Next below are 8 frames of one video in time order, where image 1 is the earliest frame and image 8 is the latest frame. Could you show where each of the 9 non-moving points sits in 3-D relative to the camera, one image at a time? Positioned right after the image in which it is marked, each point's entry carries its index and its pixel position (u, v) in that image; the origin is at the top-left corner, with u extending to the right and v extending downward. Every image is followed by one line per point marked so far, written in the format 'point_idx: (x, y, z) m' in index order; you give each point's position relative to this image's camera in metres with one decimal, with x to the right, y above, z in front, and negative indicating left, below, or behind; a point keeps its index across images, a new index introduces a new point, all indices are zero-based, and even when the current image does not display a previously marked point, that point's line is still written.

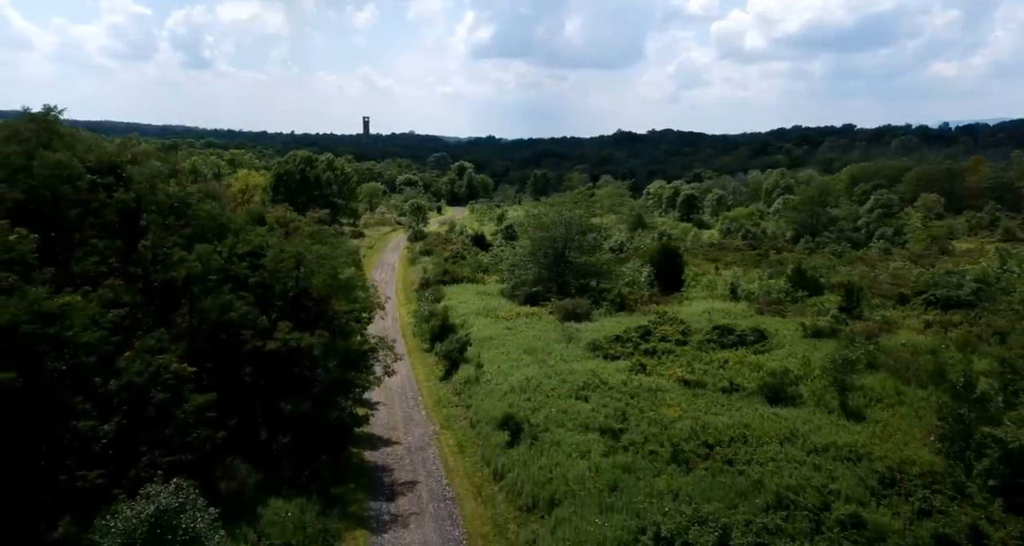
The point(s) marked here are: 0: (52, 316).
0: (-9.1, -0.7, +15.8) m
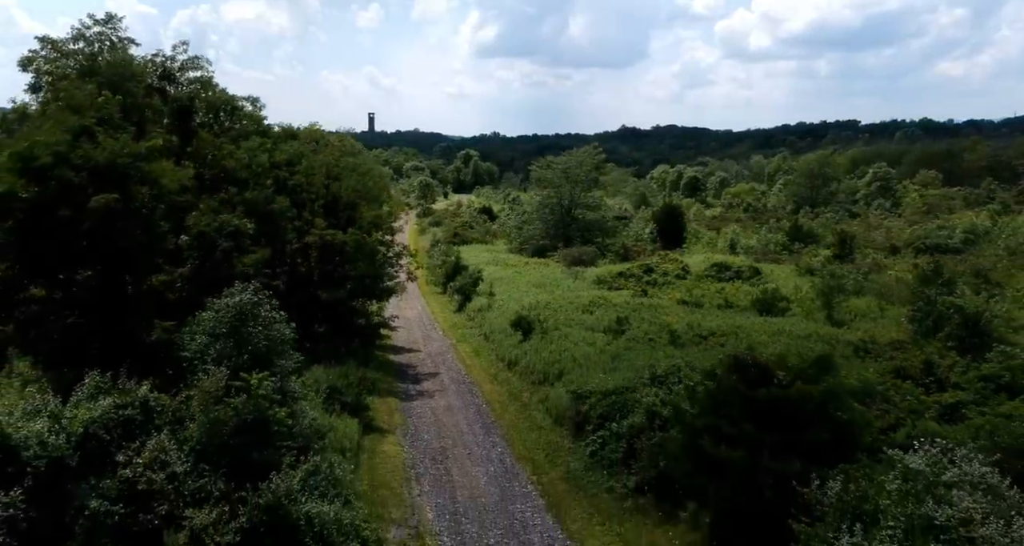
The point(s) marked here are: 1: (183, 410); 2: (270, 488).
0: (-8.7, +2.8, +18.8) m
1: (-6.3, -2.6, +15.5) m
2: (-4.2, -3.7, +14.3) m
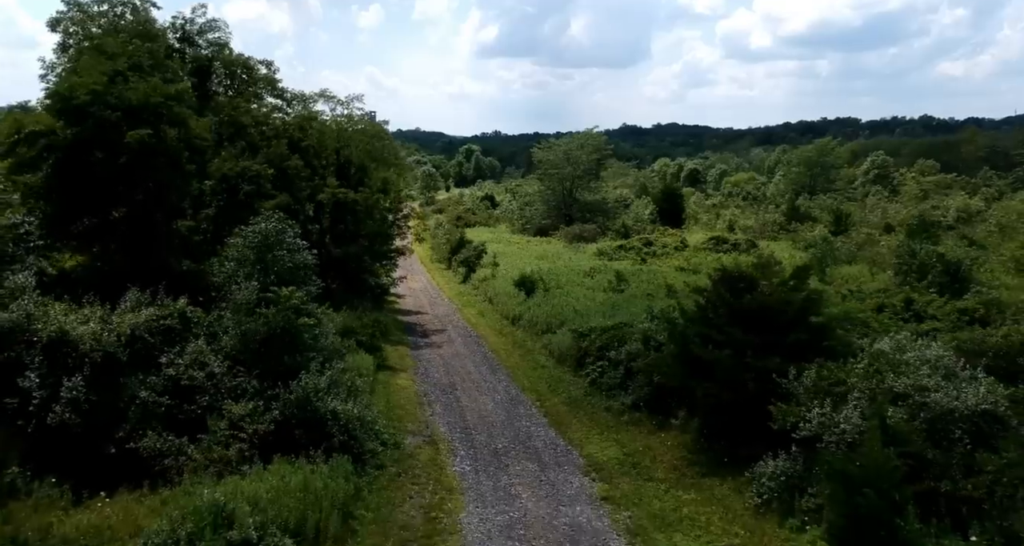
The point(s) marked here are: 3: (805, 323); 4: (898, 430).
0: (-8.6, +4.4, +20.3) m
1: (-6.2, -1.0, +17.0) m
2: (-4.1, -2.2, +15.7) m
3: (+5.7, -1.0, +15.6) m
4: (+5.4, -2.2, +11.4) m
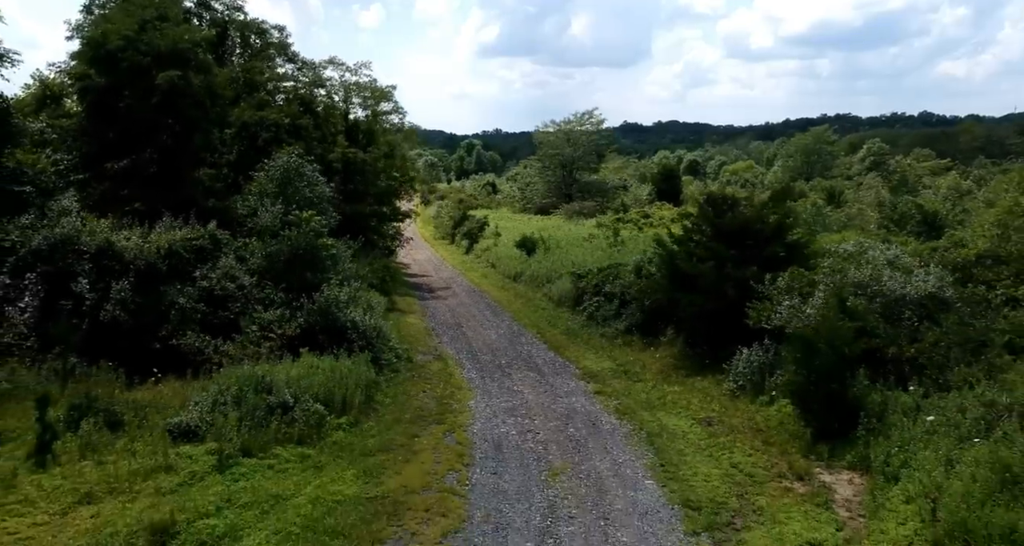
0: (-8.6, +6.1, +21.9) m
1: (-6.1, +0.6, +18.6) m
2: (-4.1, -0.5, +17.4) m
3: (+5.7, +0.7, +17.2) m
4: (+5.5, -0.5, +13.0) m
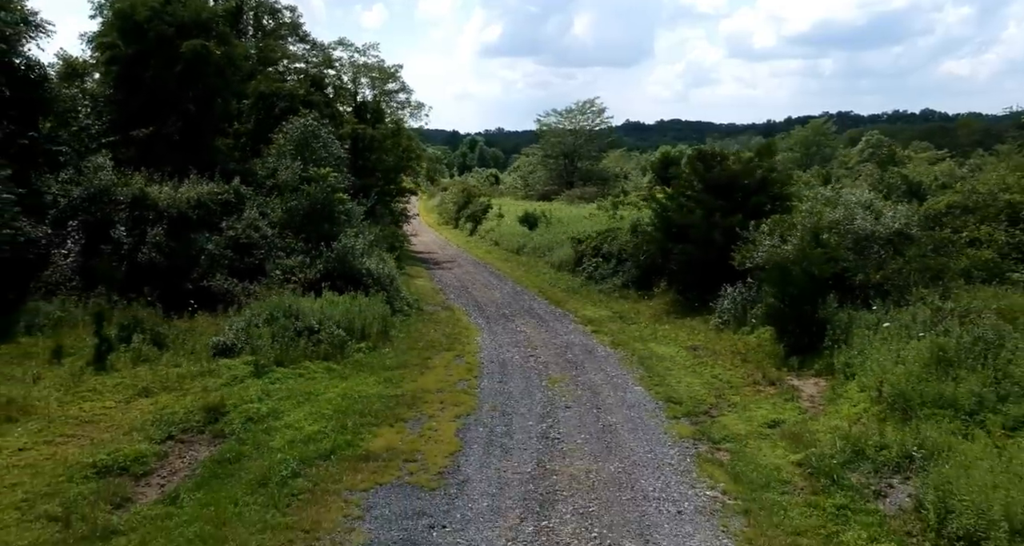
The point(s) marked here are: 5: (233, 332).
0: (-8.5, +7.2, +23.3) m
1: (-6.0, +1.8, +20.0) m
2: (-4.0, +0.6, +18.8) m
3: (+5.8, +1.8, +18.6) m
4: (+5.5, +0.6, +14.4) m
5: (-4.8, -1.0, +13.9) m
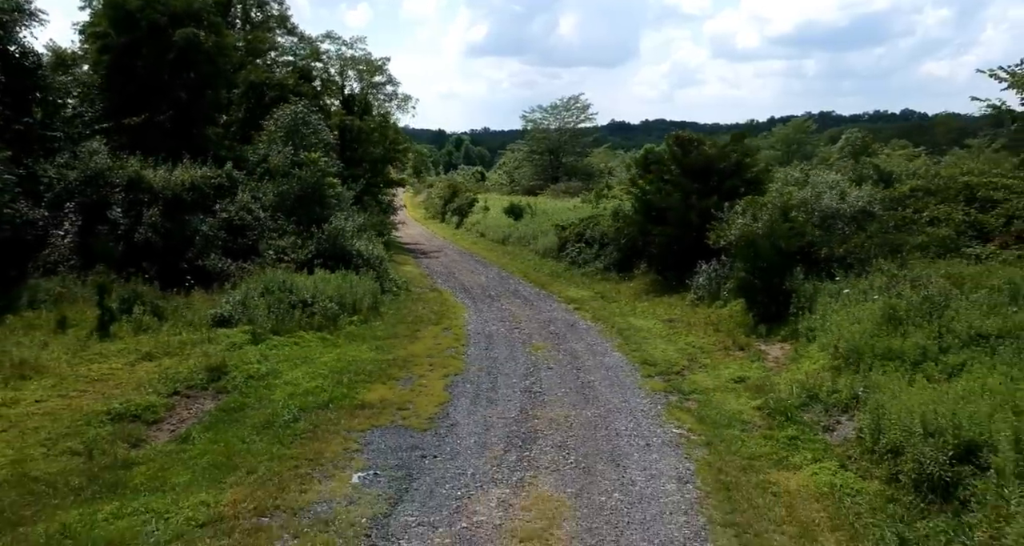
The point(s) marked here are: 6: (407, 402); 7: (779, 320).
0: (-8.9, +7.6, +23.9) m
1: (-6.4, +2.2, +20.6) m
2: (-4.3, +1.1, +19.4) m
3: (+5.5, +2.3, +19.4) m
4: (+5.3, +1.1, +15.2) m
5: (-5.0, -0.6, +14.5) m
6: (-1.3, -1.6, +10.1) m
7: (+4.7, -0.8, +14.2) m
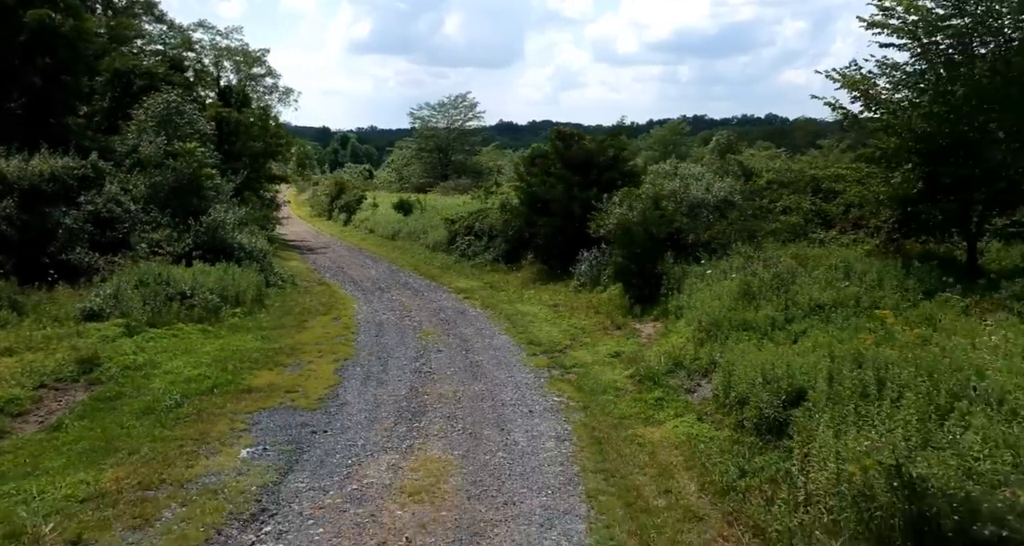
0: (-12.2, +7.7, +23.0) m
1: (-9.2, +2.3, +20.1) m
2: (-7.0, +1.2, +19.3) m
3: (+2.7, +2.6, +20.5) m
4: (+3.1, +1.4, +16.3) m
5: (-7.0, -0.5, +14.3) m
6: (-2.7, -1.4, +10.4) m
7: (+2.7, -0.5, +15.2) m
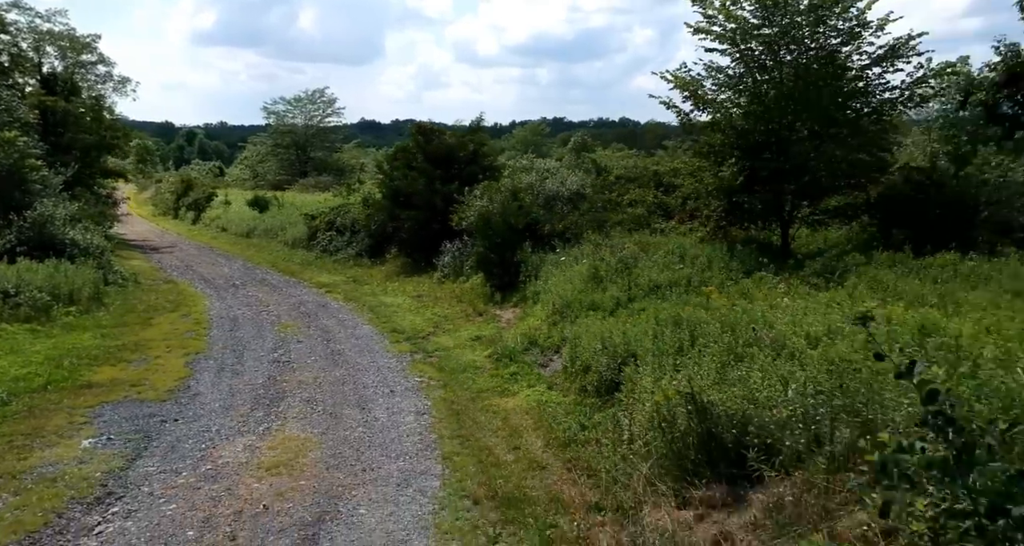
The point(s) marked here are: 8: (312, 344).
0: (-16.0, +7.8, +21.2) m
1: (-12.6, +2.4, +18.8) m
2: (-10.2, +1.3, +18.3) m
3: (-0.8, +2.8, +21.2) m
4: (+0.2, +1.6, +17.1) m
5: (-9.4, -0.3, +13.4) m
6: (-4.5, -1.3, +10.3) m
7: (0.0, -0.3, +15.9) m
8: (-3.1, -1.1, +12.6) m
